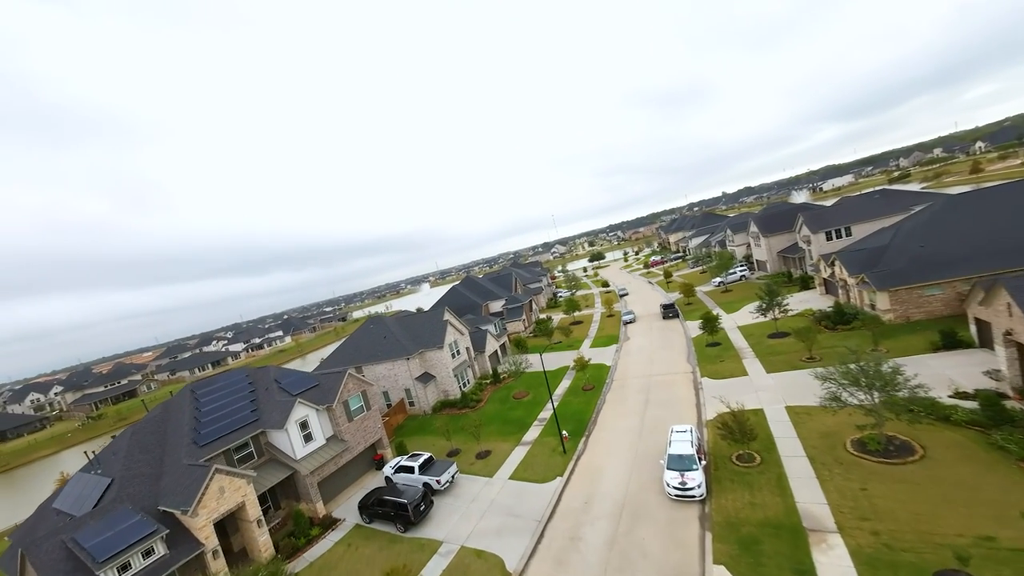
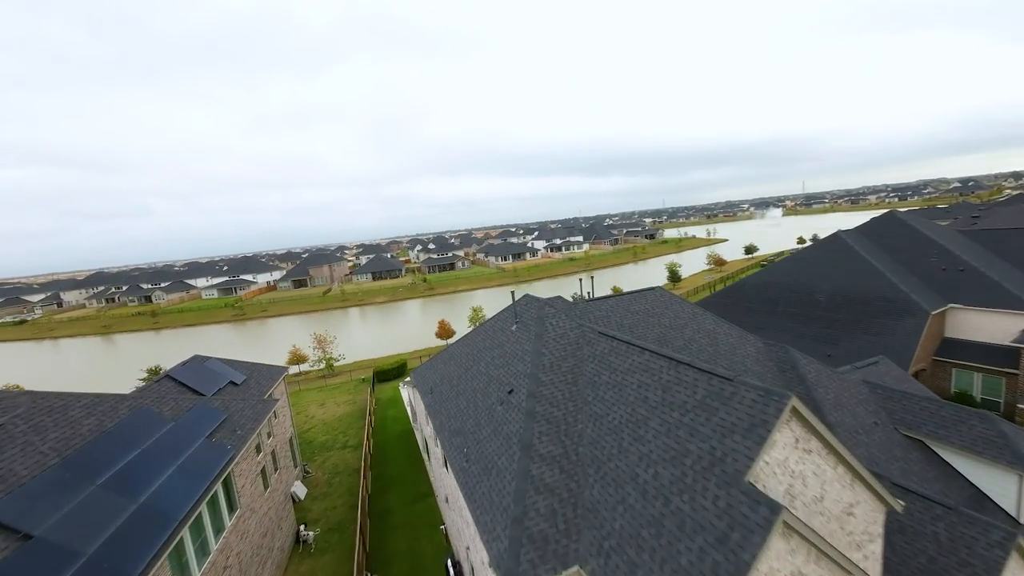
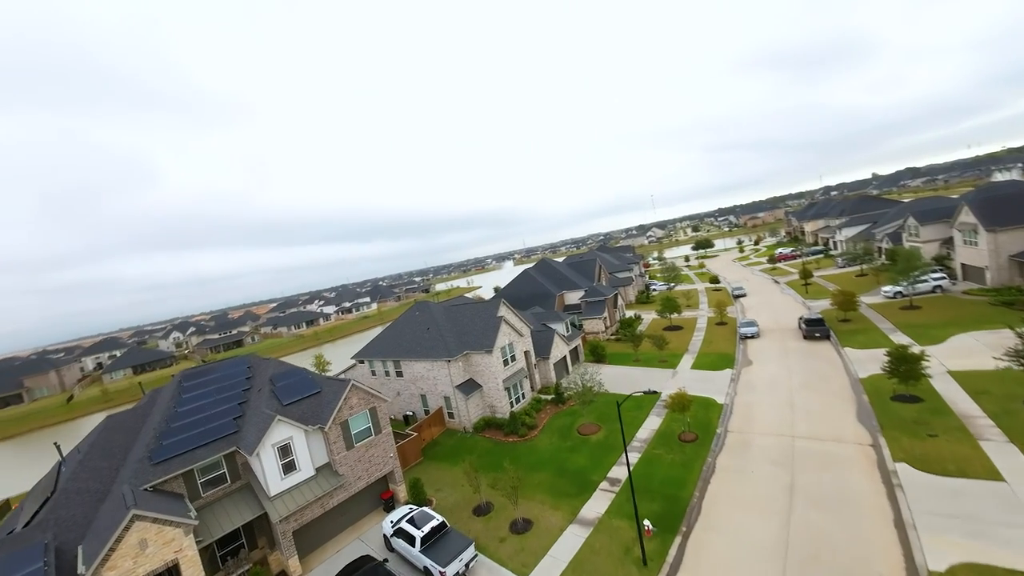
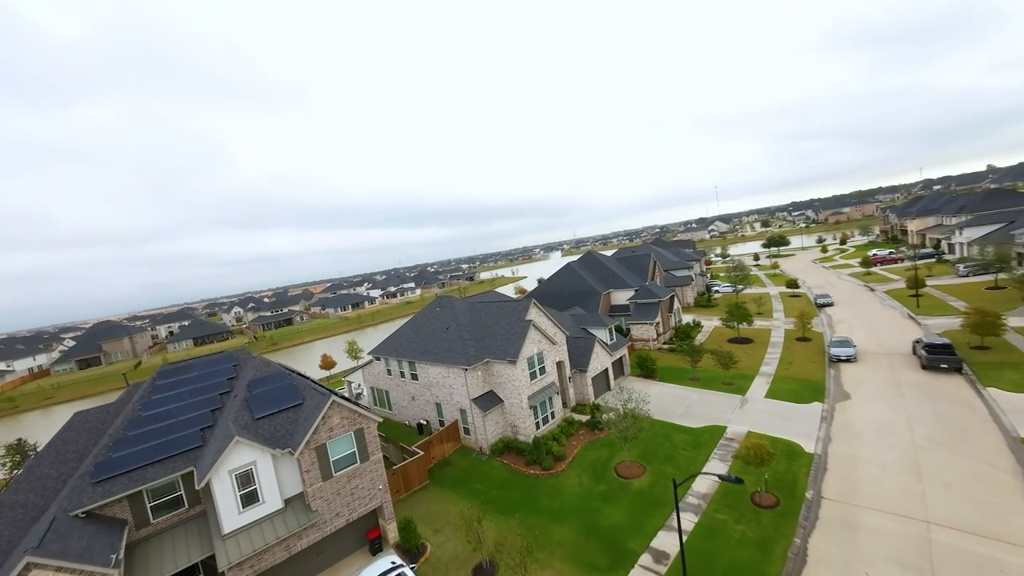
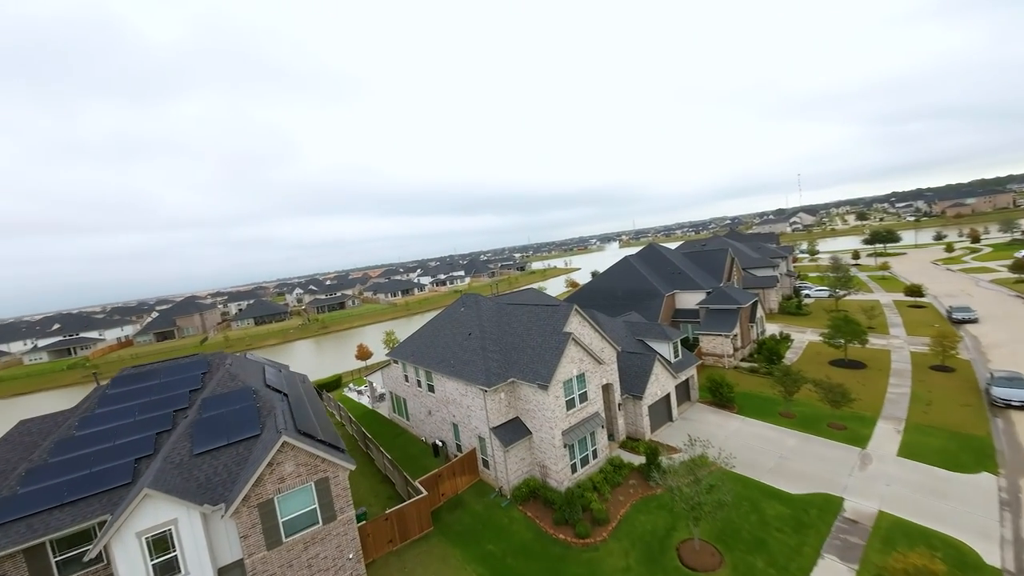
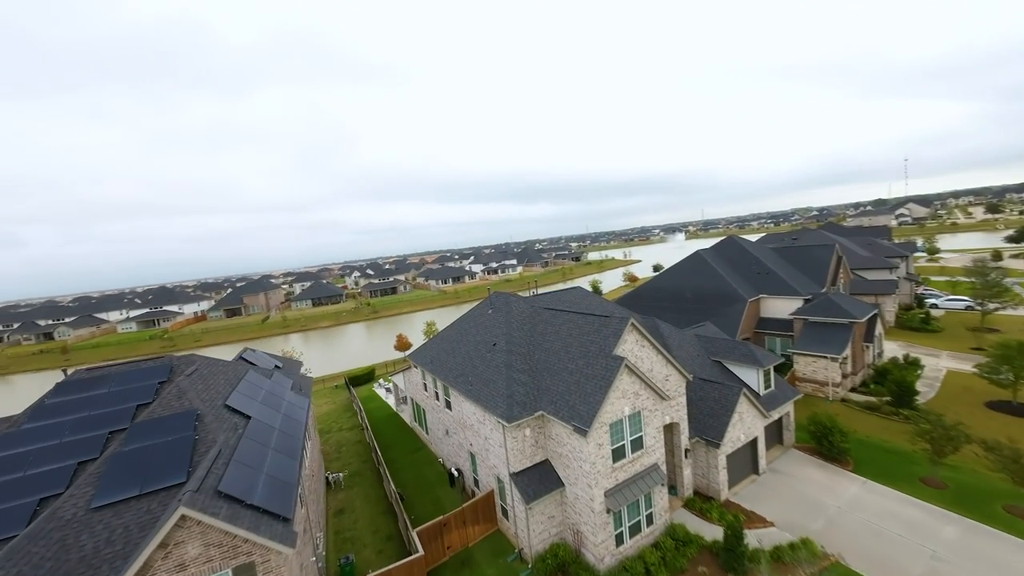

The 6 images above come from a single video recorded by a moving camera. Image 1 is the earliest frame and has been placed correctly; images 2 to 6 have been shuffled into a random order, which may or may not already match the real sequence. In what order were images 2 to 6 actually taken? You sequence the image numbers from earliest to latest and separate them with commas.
3, 4, 5, 6, 2
